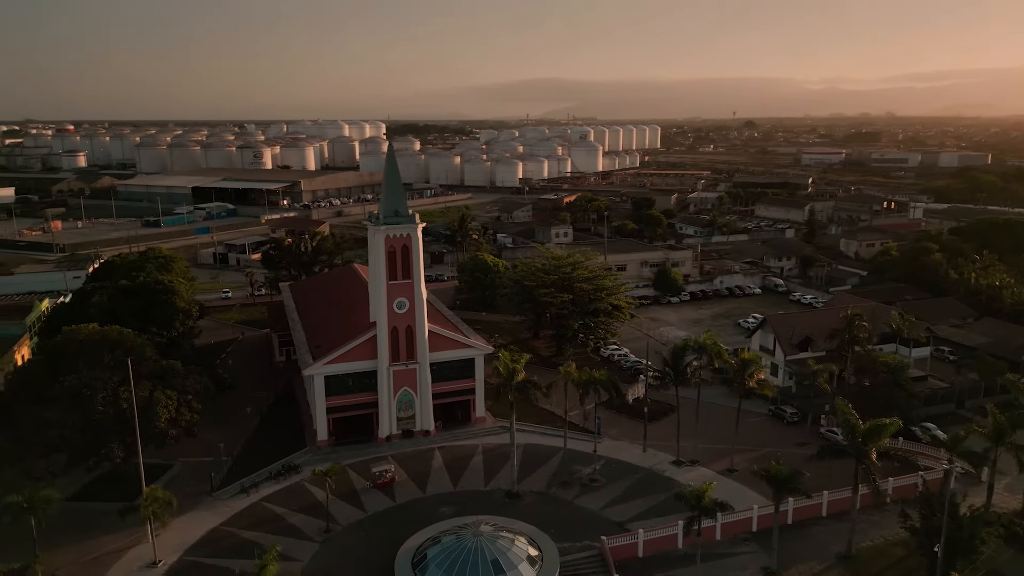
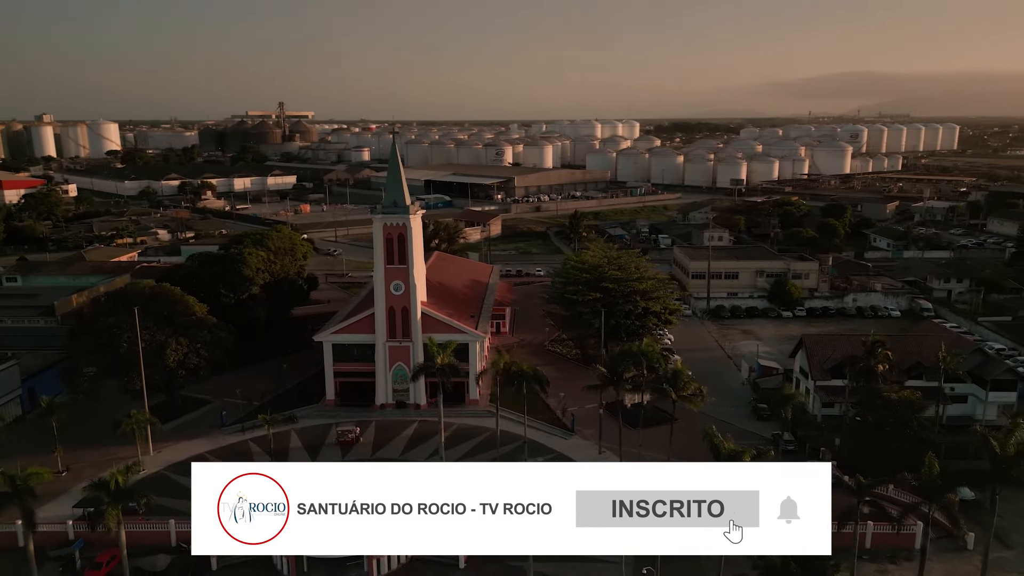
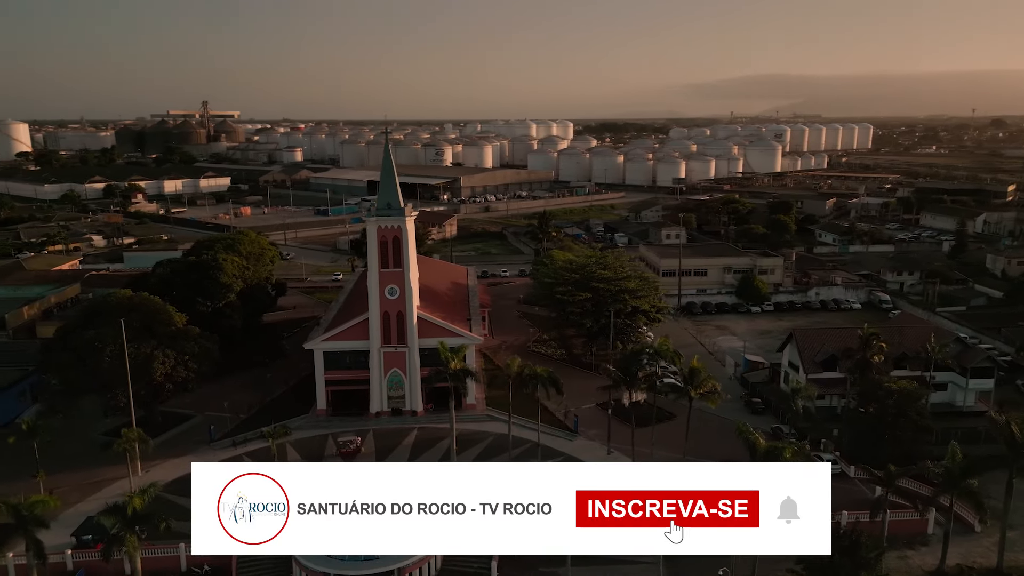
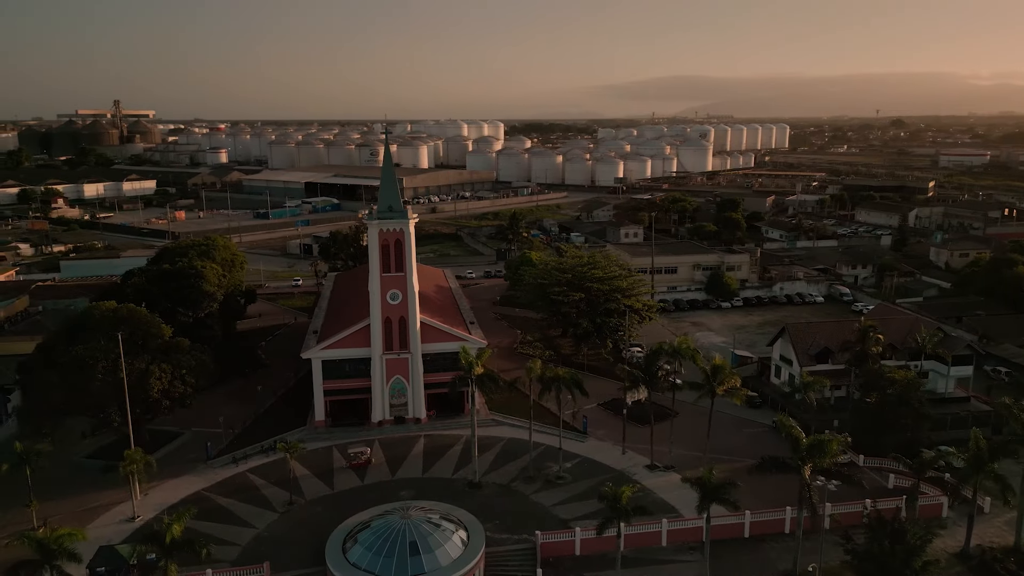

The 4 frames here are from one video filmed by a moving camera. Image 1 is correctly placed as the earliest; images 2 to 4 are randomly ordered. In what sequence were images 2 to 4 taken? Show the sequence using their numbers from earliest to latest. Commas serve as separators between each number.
4, 3, 2
